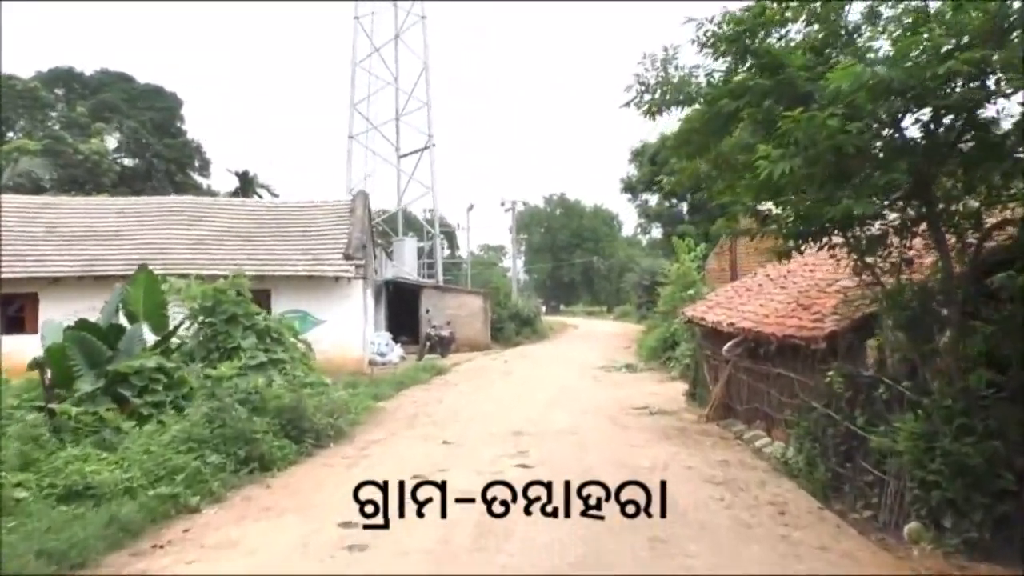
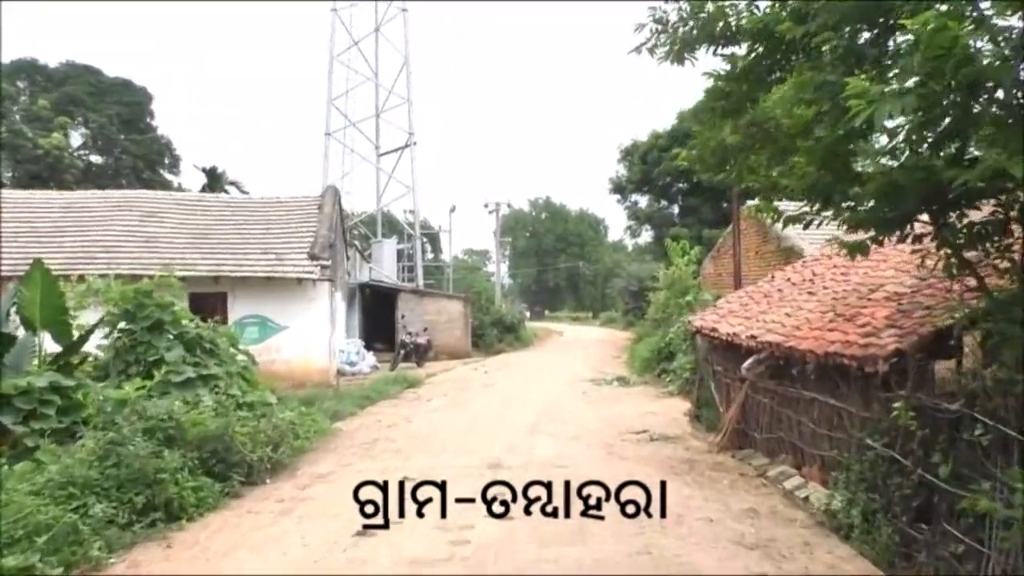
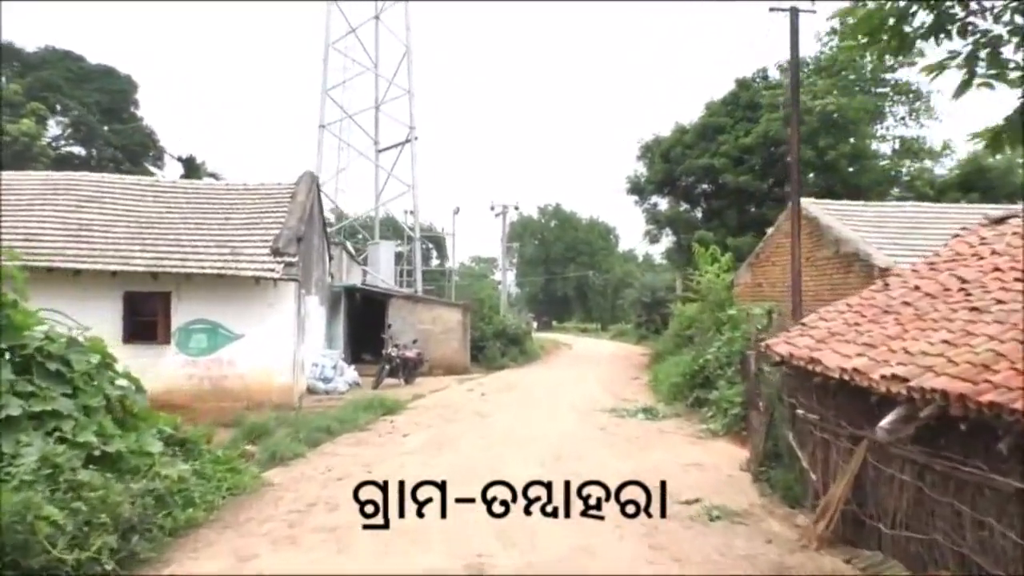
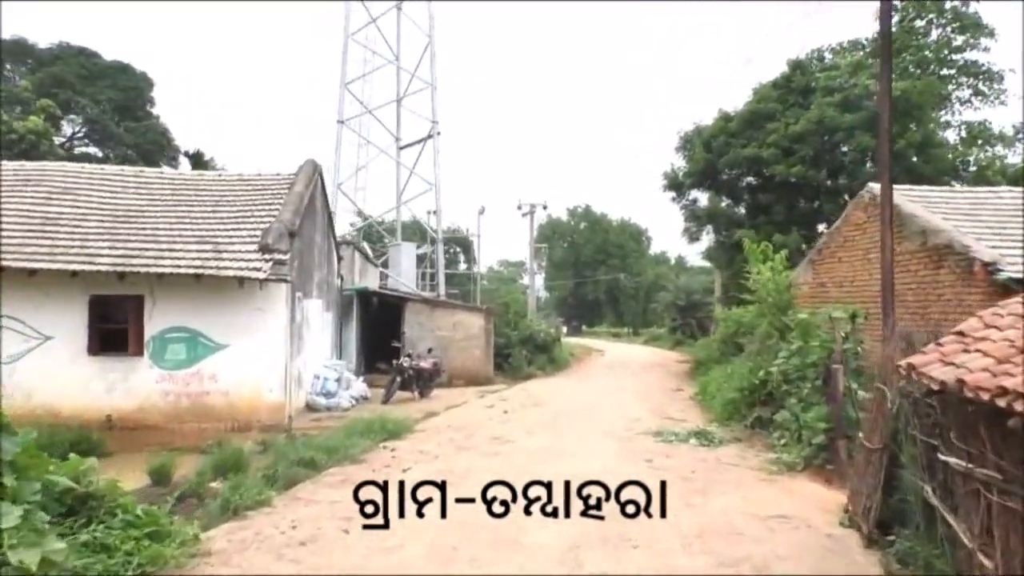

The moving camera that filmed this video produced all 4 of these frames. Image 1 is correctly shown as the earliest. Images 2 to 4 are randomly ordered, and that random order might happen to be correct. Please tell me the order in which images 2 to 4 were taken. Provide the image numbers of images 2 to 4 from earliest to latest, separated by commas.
2, 3, 4
